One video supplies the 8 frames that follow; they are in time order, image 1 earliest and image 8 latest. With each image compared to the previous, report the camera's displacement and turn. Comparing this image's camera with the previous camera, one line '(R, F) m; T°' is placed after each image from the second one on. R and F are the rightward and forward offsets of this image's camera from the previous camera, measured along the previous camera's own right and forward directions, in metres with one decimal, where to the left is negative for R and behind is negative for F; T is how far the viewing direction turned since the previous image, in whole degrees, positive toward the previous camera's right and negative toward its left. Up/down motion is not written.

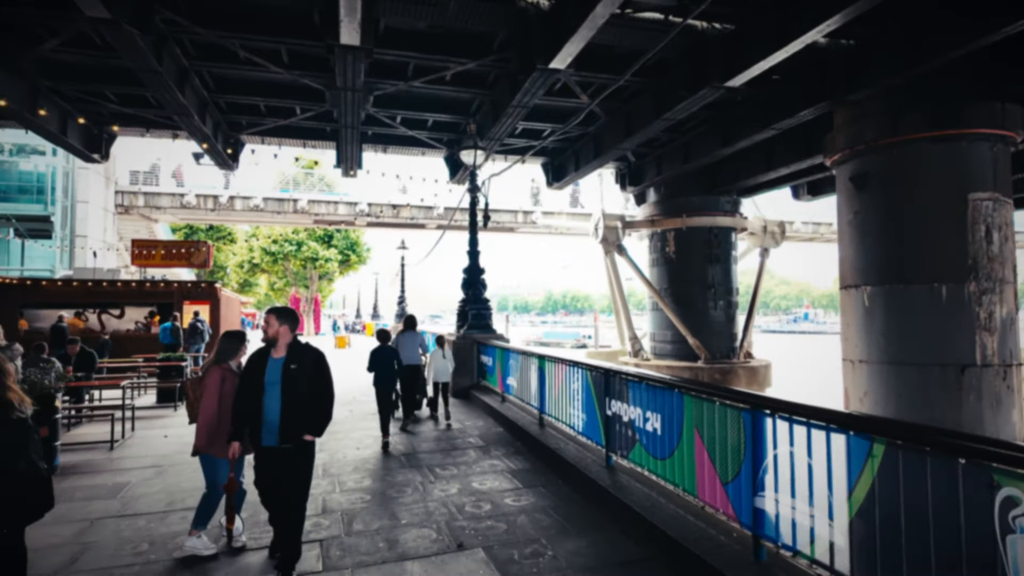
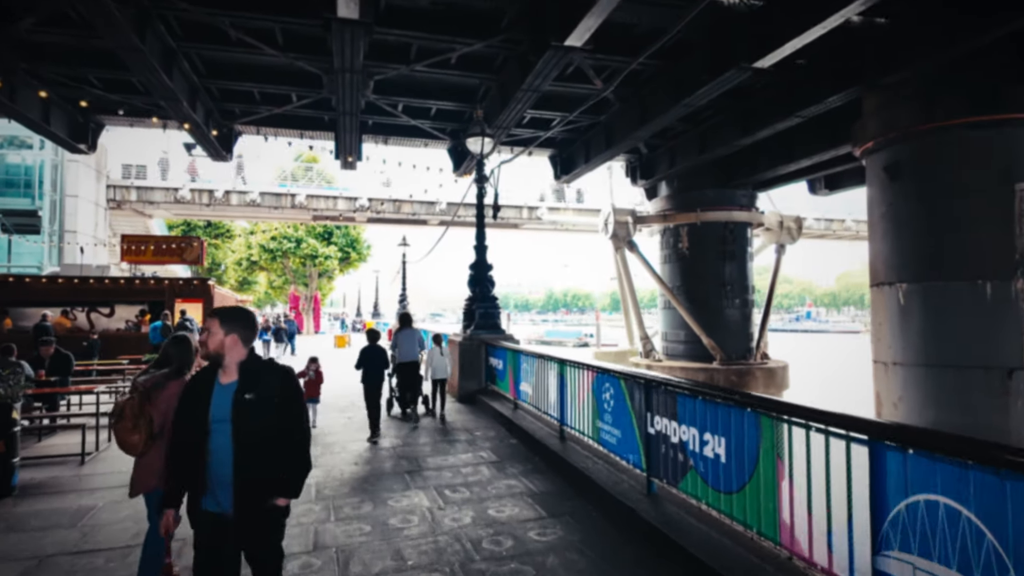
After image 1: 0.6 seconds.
(-0.1, +0.6) m; 0°
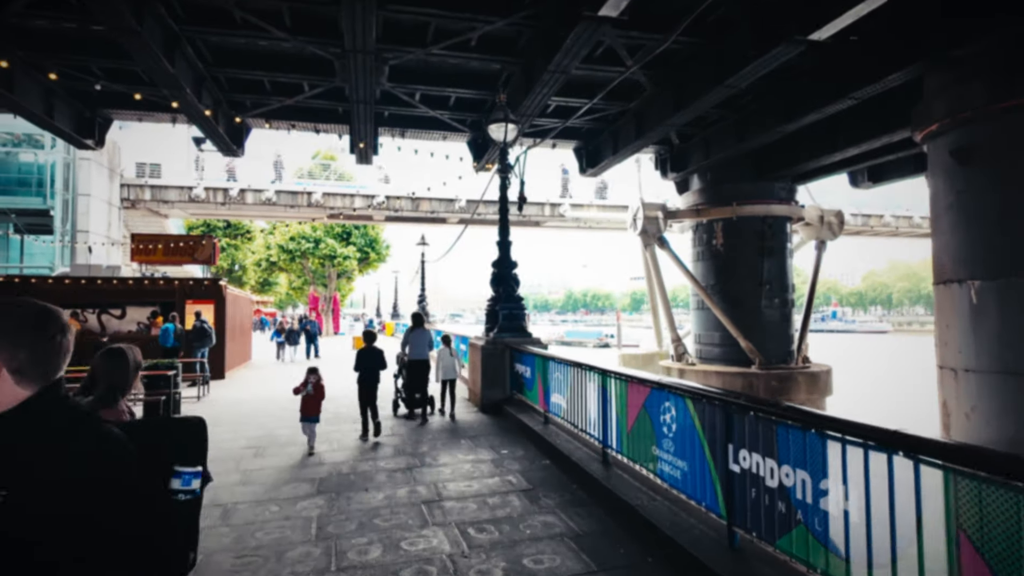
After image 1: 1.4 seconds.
(-0.1, +0.7) m; -2°
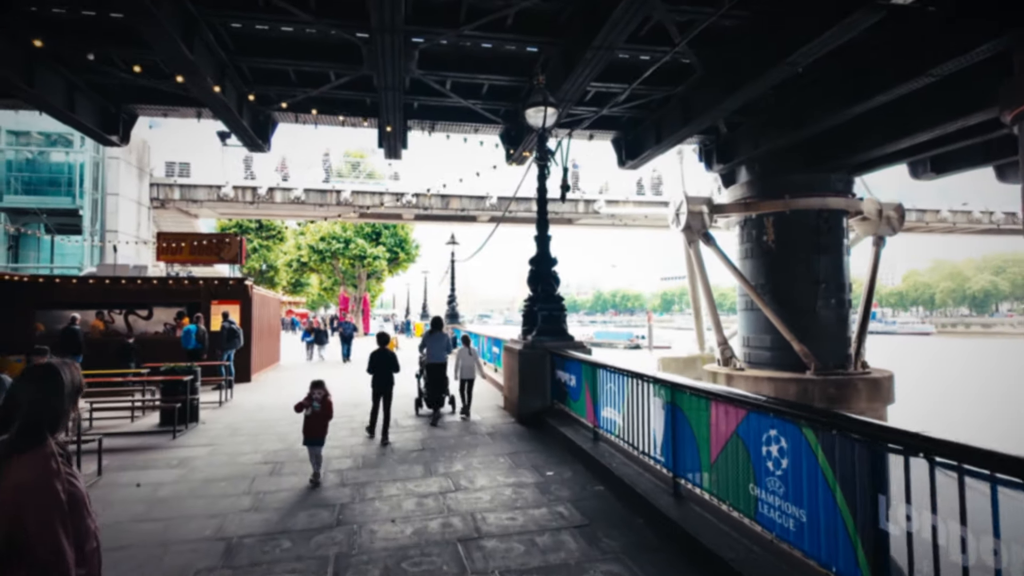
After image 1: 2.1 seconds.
(-0.1, +0.7) m; -3°
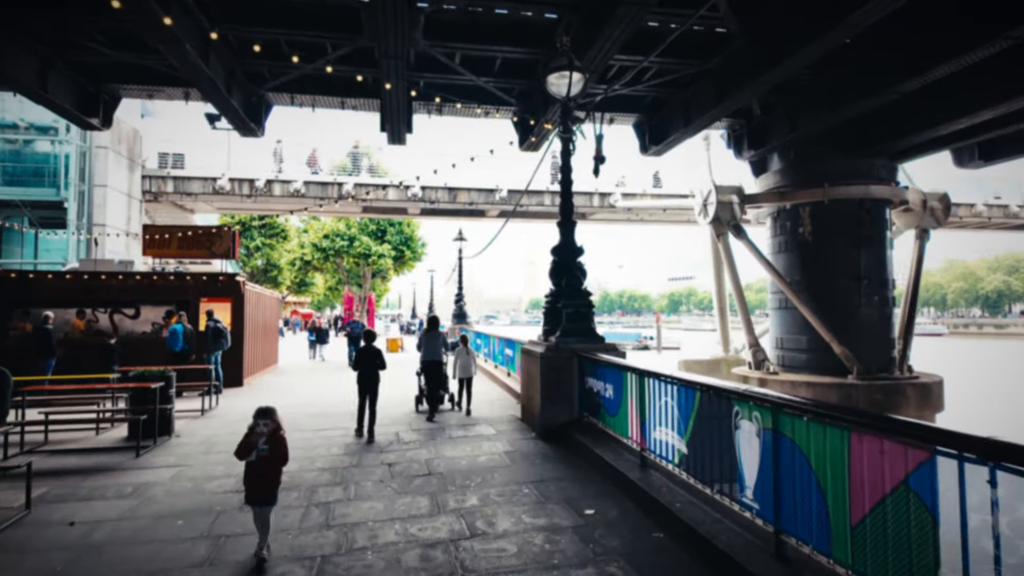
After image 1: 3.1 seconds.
(-0.1, +1.0) m; -1°
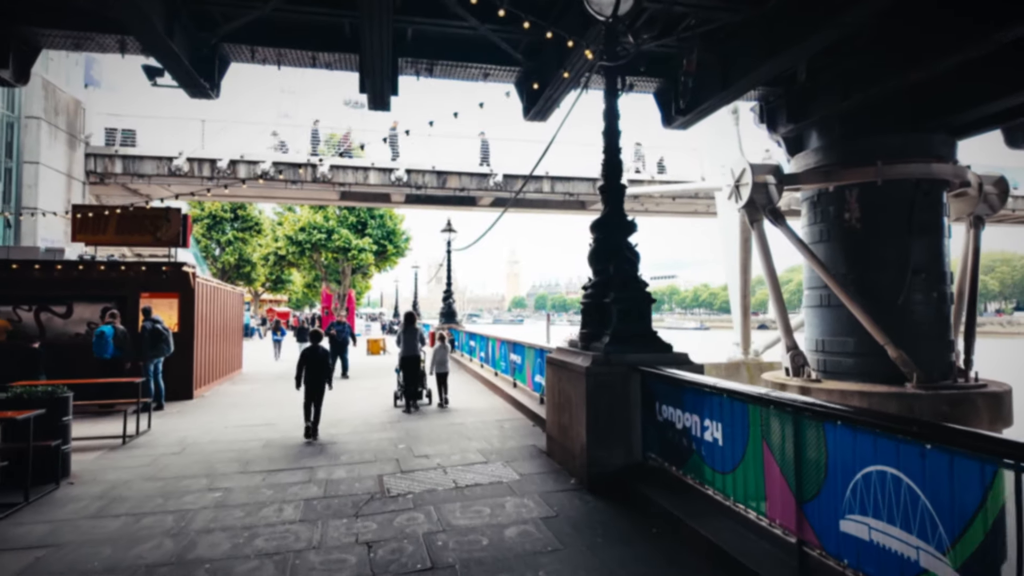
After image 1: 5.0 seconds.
(-0.3, +1.7) m; +2°
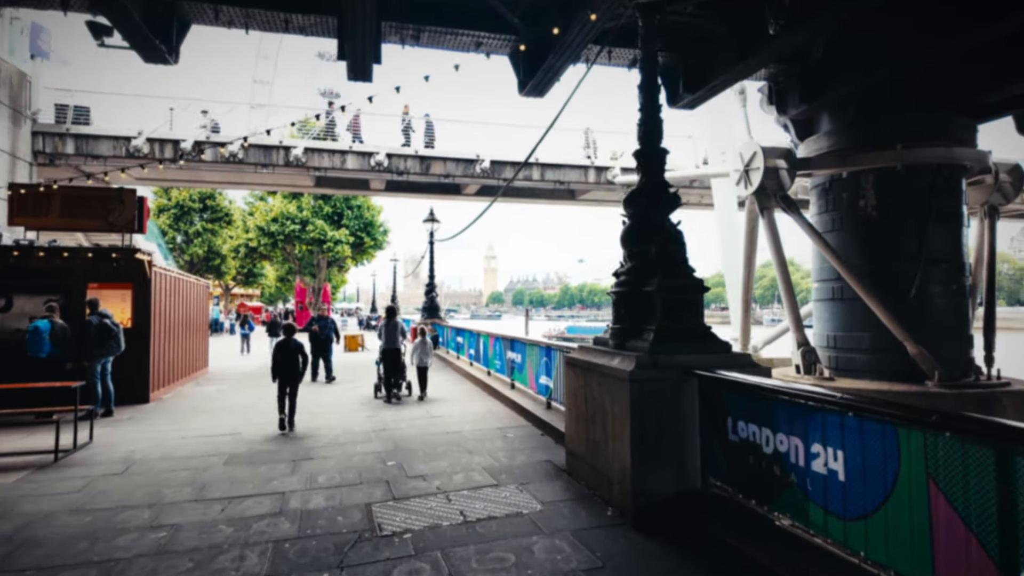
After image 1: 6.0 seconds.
(-0.3, +0.8) m; +2°
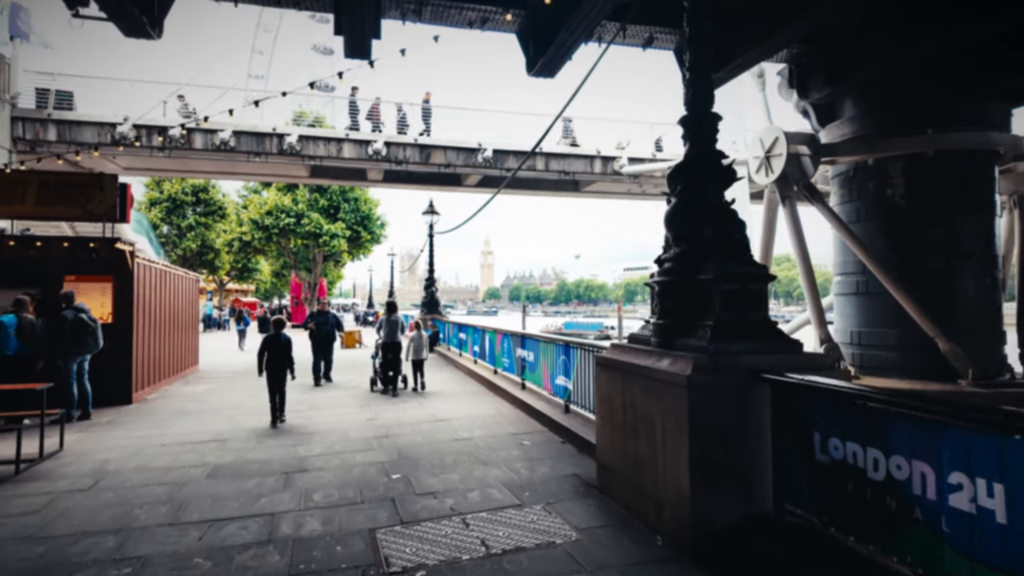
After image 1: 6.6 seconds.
(-0.2, +0.5) m; 0°
